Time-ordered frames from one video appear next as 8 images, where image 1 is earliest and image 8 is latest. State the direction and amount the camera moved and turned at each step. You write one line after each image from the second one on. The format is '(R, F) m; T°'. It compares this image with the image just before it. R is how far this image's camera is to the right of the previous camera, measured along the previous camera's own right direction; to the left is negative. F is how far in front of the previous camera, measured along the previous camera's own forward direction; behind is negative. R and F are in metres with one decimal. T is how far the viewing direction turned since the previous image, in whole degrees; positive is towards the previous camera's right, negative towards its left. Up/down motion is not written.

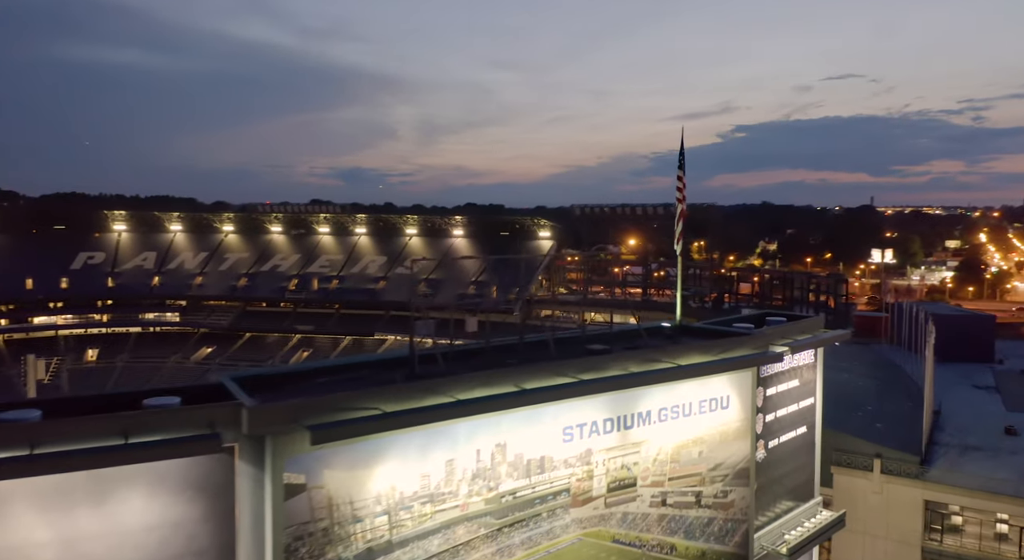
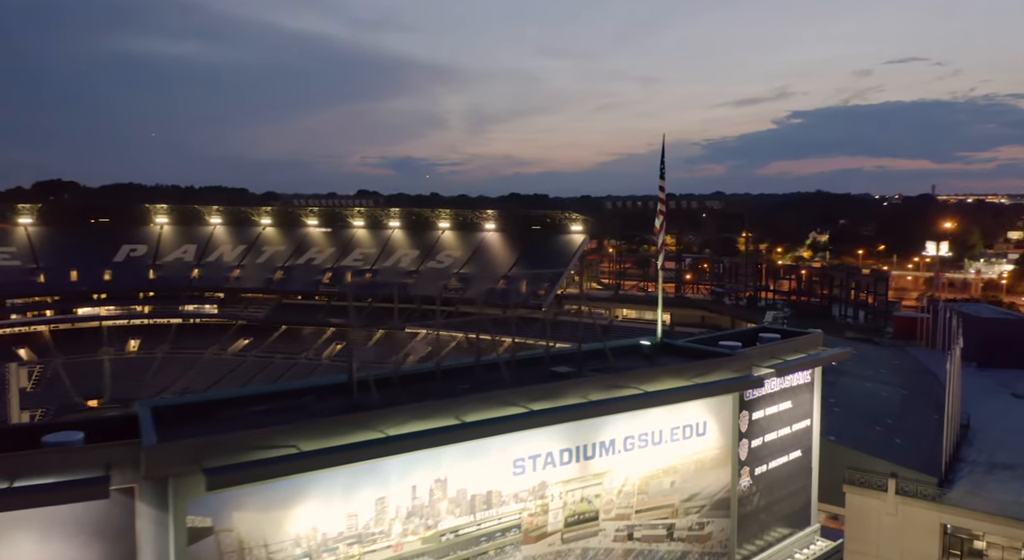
(+0.9, +0.5) m; -3°
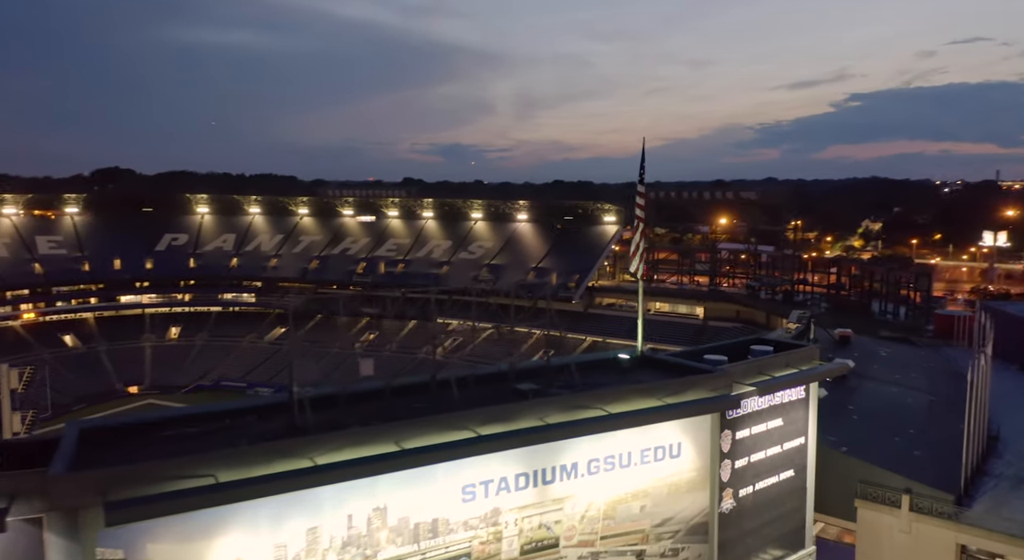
(+0.8, +0.4) m; -3°
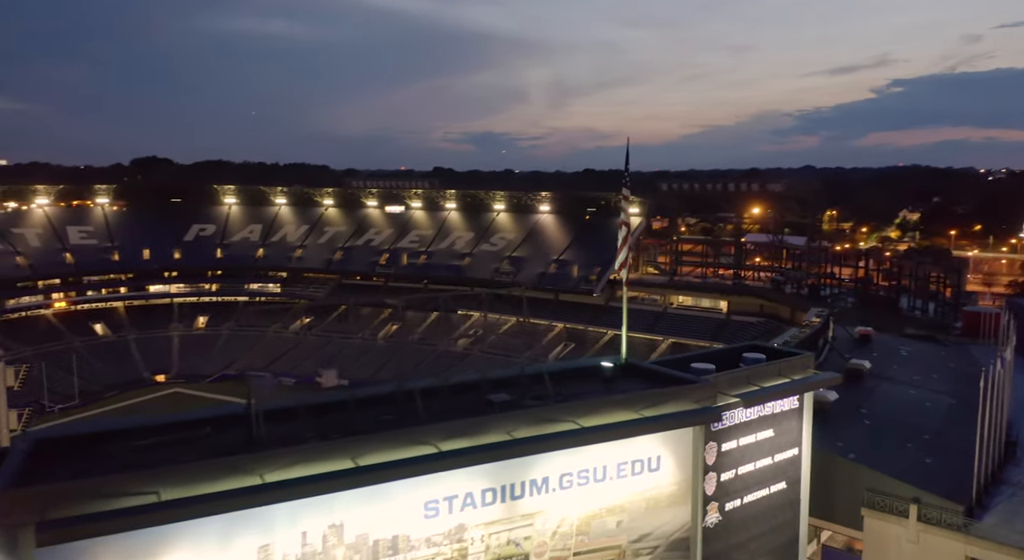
(+0.6, +0.2) m; -2°
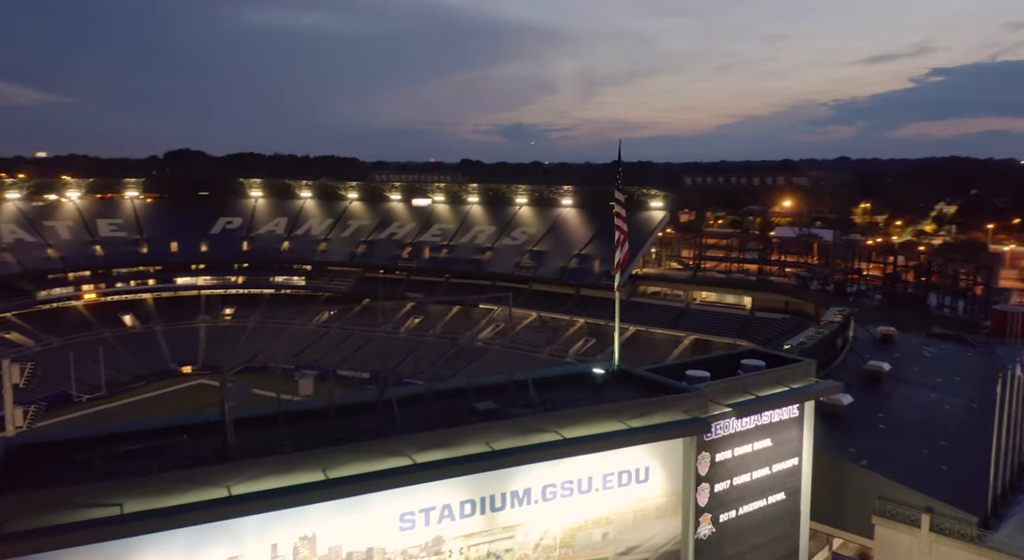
(+0.4, +0.2) m; -2°
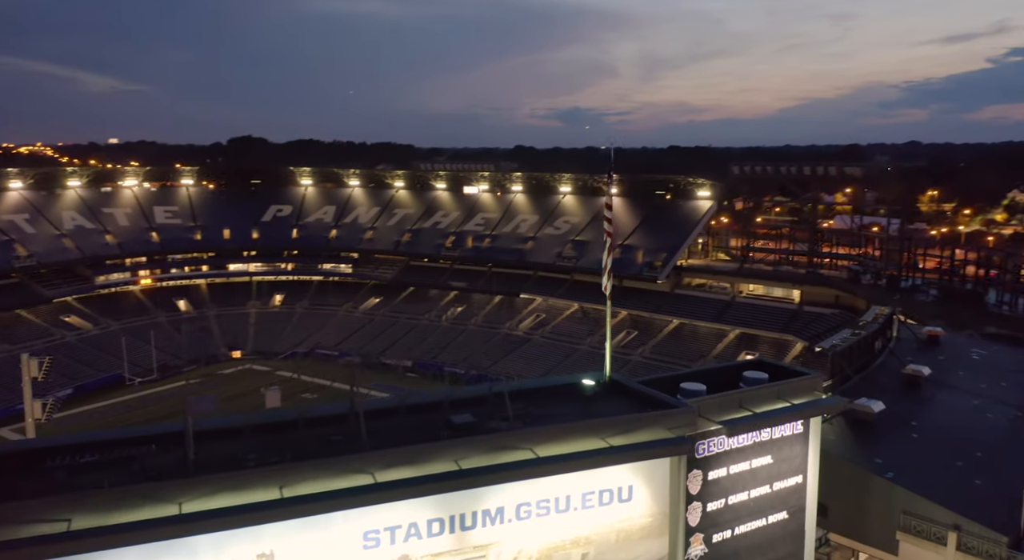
(+0.7, +0.3) m; -4°
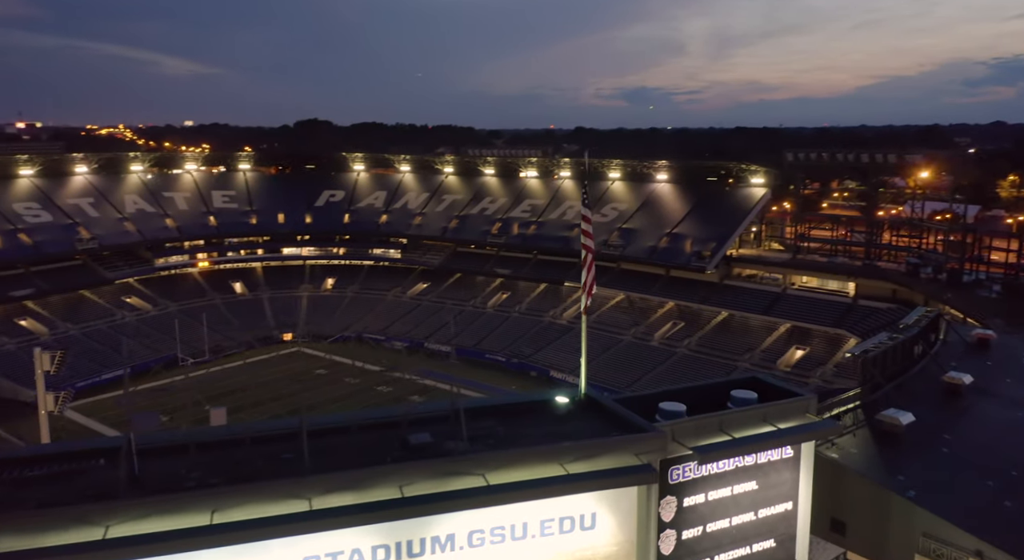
(+0.9, +0.3) m; -4°
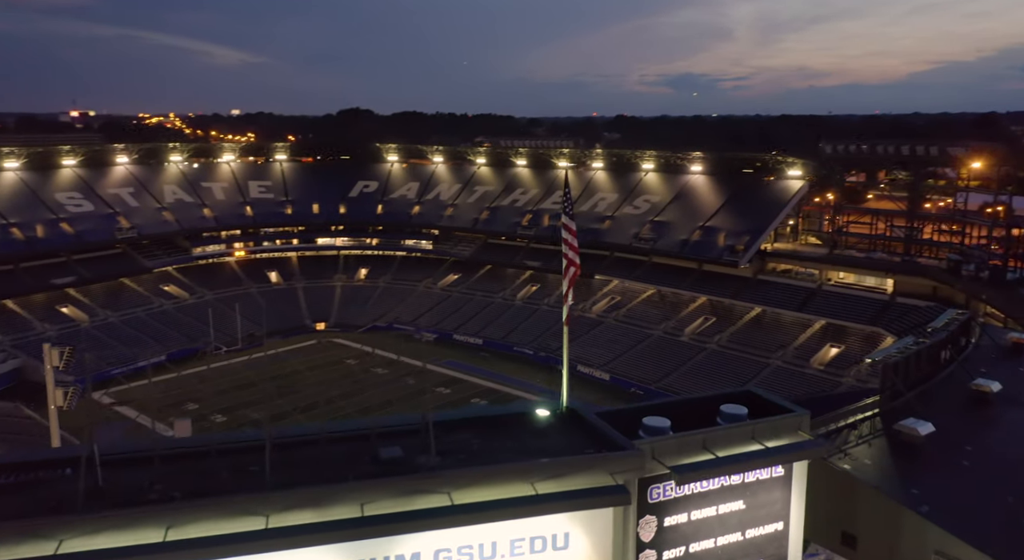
(+0.6, +0.2) m; -3°
